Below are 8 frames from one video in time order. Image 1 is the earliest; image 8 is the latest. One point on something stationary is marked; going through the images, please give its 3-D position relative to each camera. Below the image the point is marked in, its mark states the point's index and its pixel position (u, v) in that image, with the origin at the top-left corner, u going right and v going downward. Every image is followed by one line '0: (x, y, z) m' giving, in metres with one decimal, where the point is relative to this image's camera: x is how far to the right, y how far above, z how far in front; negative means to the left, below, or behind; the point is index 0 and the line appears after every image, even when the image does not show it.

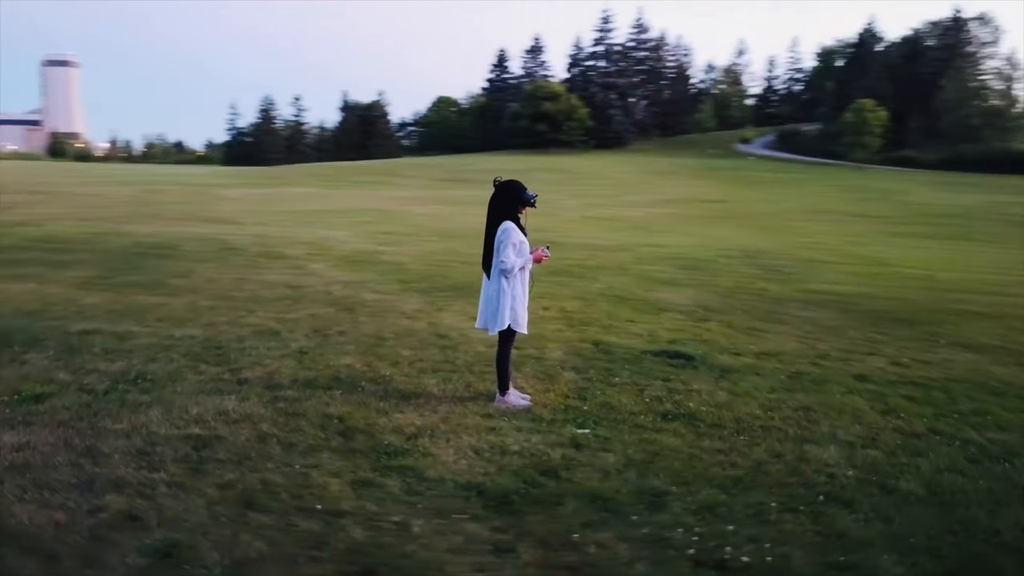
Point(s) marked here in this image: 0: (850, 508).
0: (+1.9, -1.2, +4.4) m
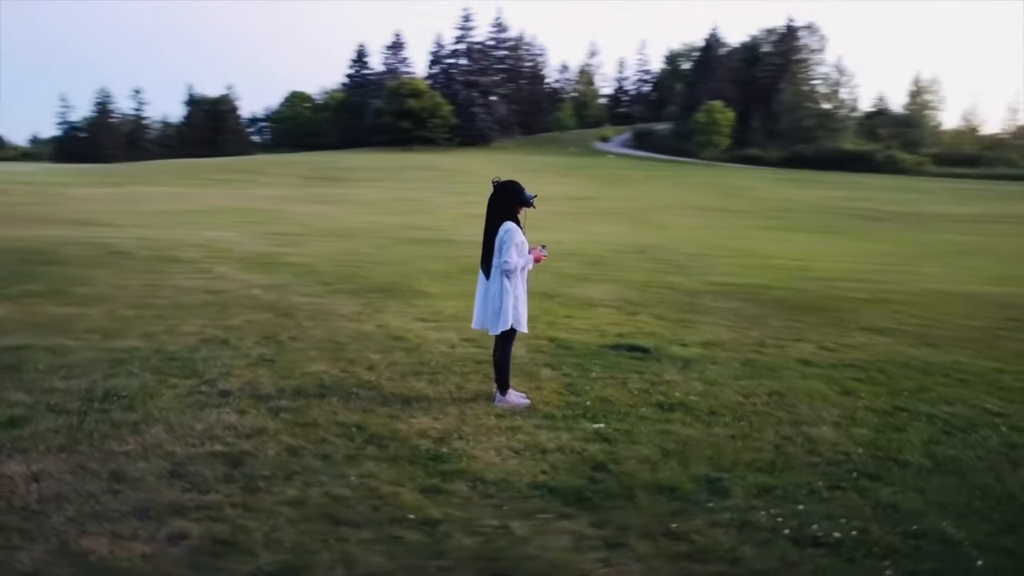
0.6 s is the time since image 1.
0: (+2.2, -1.2, +4.9) m
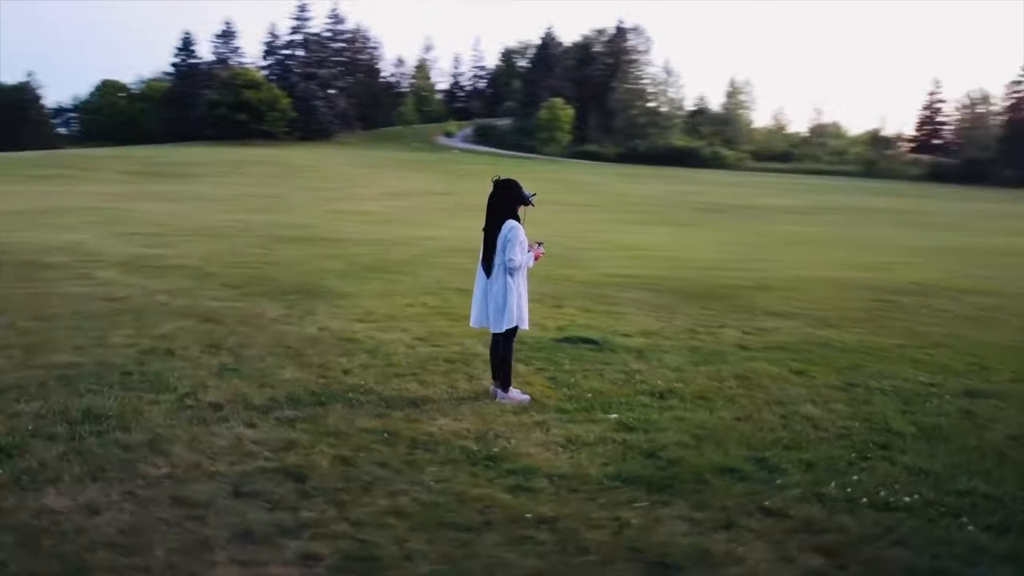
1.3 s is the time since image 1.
0: (+2.6, -1.1, +5.4) m
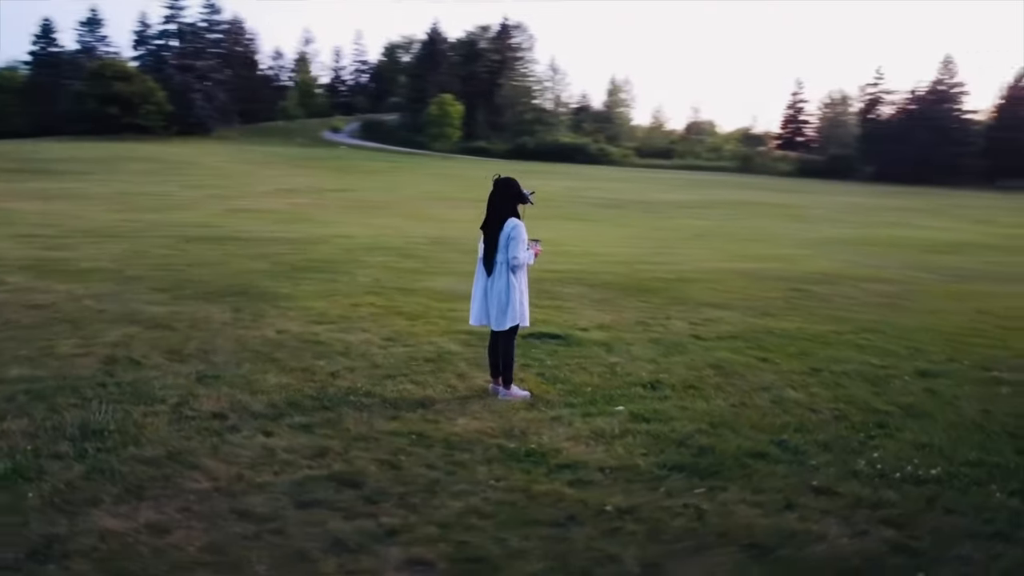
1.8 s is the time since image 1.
0: (+2.7, -1.0, +5.8) m
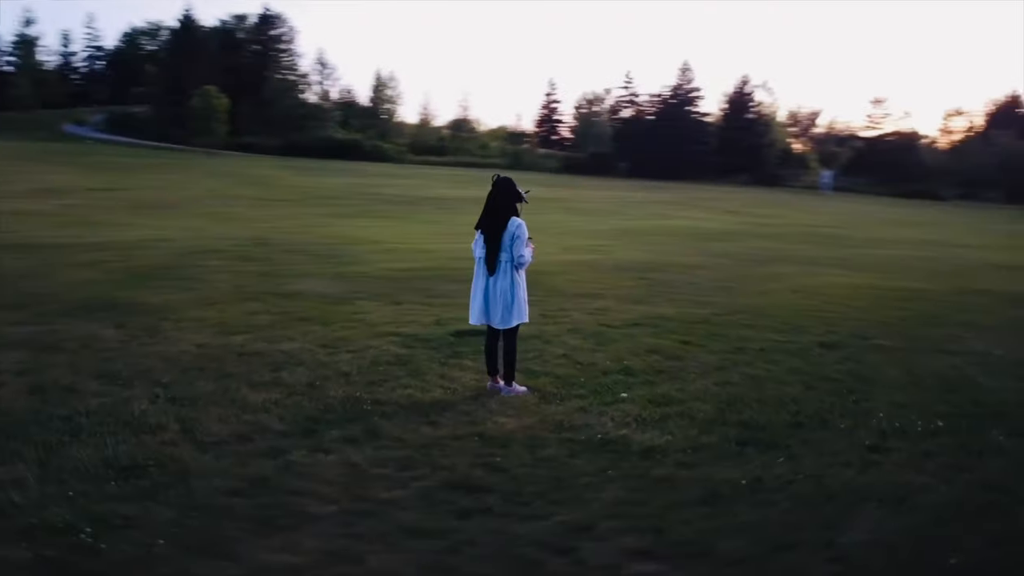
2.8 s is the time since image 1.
0: (+2.9, -0.9, +6.7) m
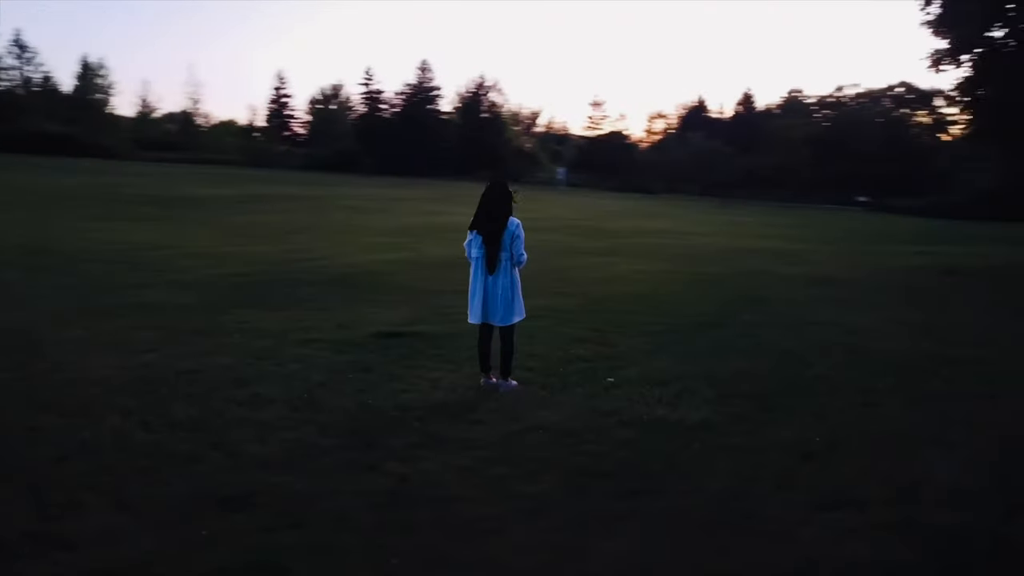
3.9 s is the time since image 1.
0: (+2.7, -0.7, +7.9) m
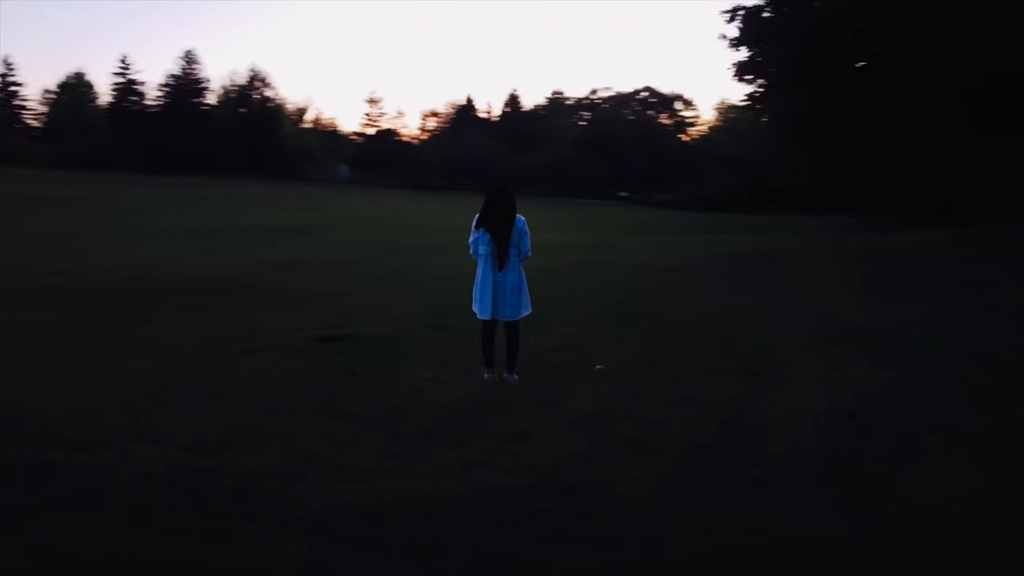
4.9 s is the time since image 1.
0: (+2.4, -0.6, +8.8) m
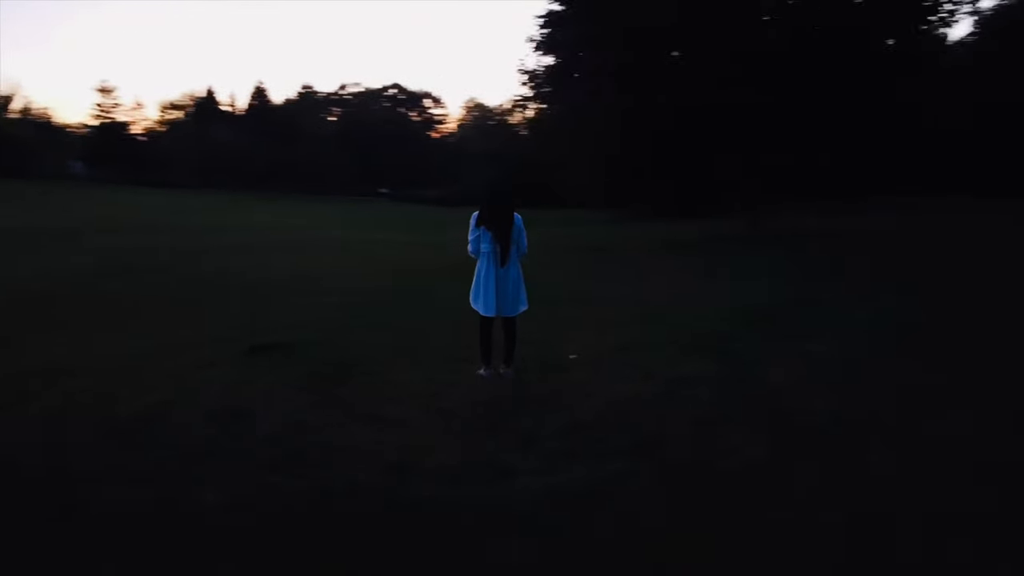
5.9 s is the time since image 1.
0: (+1.8, -0.4, +9.6) m
